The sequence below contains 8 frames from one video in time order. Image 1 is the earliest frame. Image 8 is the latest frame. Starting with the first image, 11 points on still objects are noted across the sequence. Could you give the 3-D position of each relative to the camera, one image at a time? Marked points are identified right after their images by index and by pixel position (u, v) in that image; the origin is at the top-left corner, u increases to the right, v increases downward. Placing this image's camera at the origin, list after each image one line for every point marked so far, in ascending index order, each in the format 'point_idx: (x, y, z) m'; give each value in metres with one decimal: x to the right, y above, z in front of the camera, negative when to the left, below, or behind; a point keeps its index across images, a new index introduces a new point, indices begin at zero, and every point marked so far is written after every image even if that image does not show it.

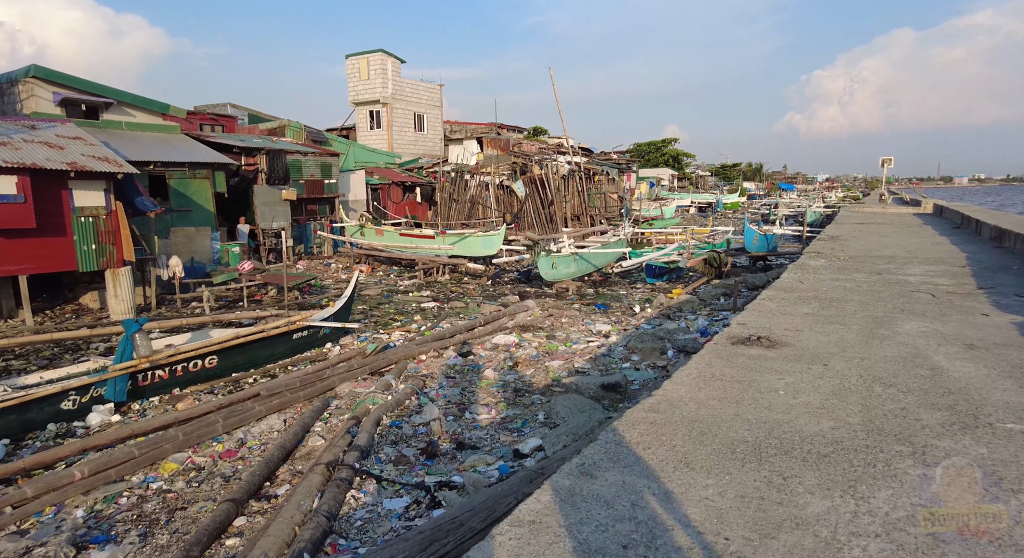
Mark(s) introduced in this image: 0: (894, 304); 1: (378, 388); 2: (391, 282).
0: (+3.3, -0.2, +5.0) m
1: (-1.3, -1.1, +5.7) m
2: (-3.1, -0.1, +14.4) m
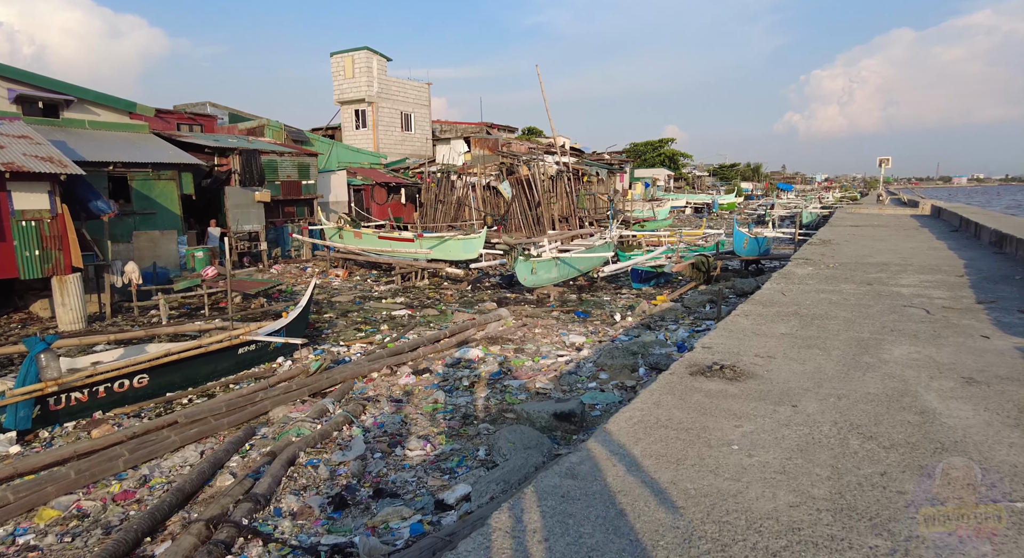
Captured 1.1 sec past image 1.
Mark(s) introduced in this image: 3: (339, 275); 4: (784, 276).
0: (+2.9, -0.3, +4.5) m
1: (-1.8, -1.2, +5.1) m
2: (-3.6, -0.2, +13.9) m
3: (-4.6, +0.1, +15.1) m
4: (+3.2, 0.0, +6.8) m
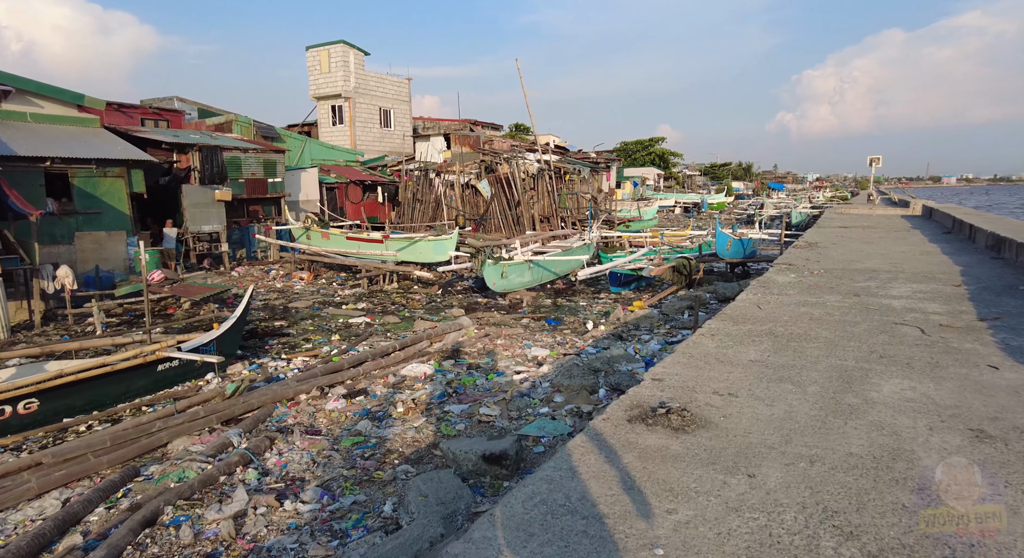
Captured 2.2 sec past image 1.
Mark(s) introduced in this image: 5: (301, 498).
0: (+2.4, -0.4, +3.8) m
1: (-2.3, -1.3, +4.4) m
2: (-4.2, -0.3, +13.1) m
3: (-5.3, 0.0, +14.3) m
4: (+2.7, -0.1, +6.1) m
5: (-1.3, -1.4, +3.6) m
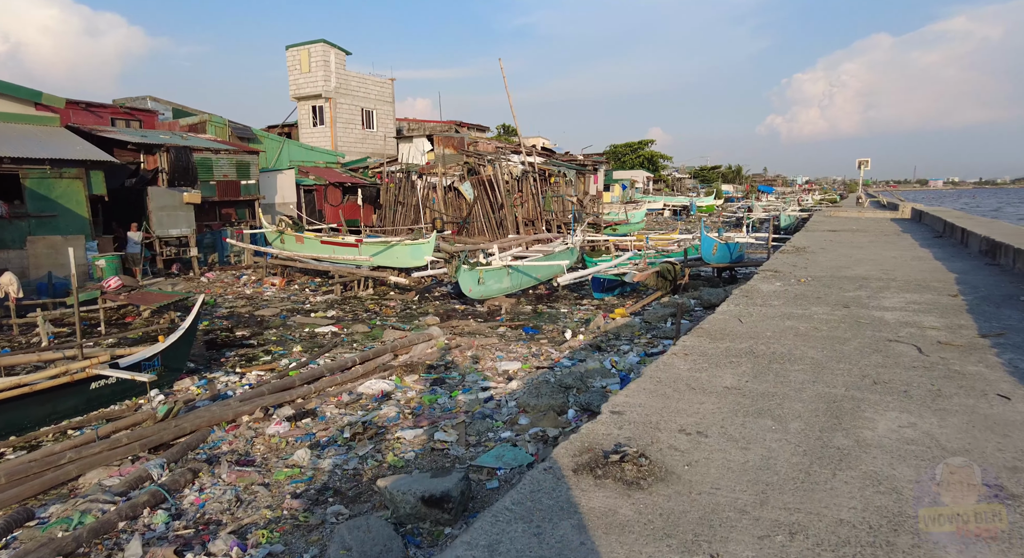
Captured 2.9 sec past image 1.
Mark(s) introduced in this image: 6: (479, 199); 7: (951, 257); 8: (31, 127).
0: (+2.0, -0.5, +3.3) m
1: (-2.7, -1.4, +3.8) m
2: (-4.7, -0.4, +12.6) m
3: (-5.7, -0.1, +13.8) m
4: (+2.3, -0.2, +5.7) m
5: (-1.6, -1.5, +3.1) m
6: (-1.1, +2.6, +18.5) m
7: (+6.0, +0.3, +7.8) m
8: (-10.3, +3.3, +12.2) m
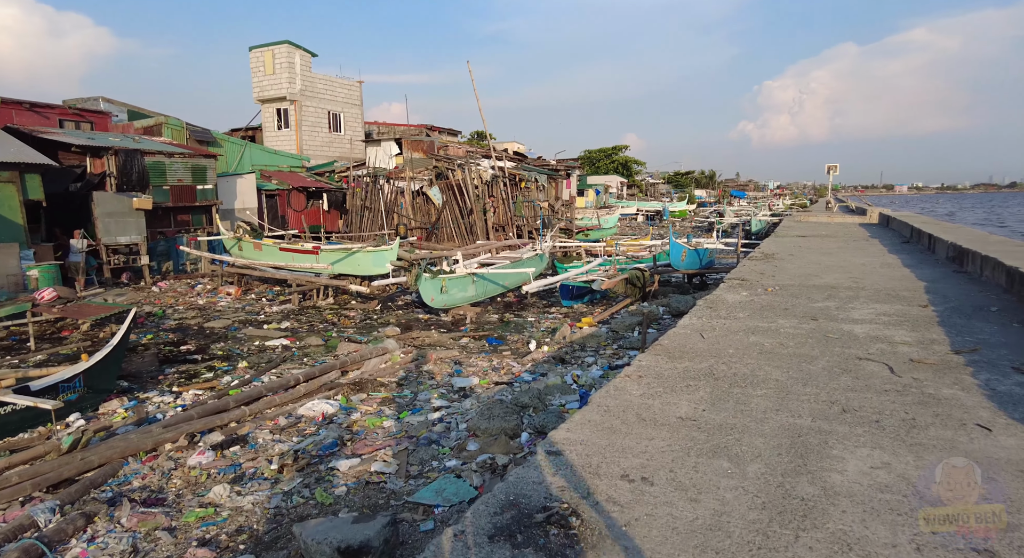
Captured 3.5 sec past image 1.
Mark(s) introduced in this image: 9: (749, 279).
0: (+1.7, -0.6, +3.0) m
1: (-3.0, -1.5, +3.3) m
2: (-5.4, -0.6, +12.0) m
3: (-6.5, -0.3, +13.2) m
4: (+1.9, -0.3, +5.4) m
5: (-2.0, -1.6, +2.6) m
6: (-2.1, +2.4, +18.1) m
7: (+5.5, +0.2, +7.7) m
8: (-11.0, +3.0, +11.4) m
9: (+2.8, 0.0, +6.8) m
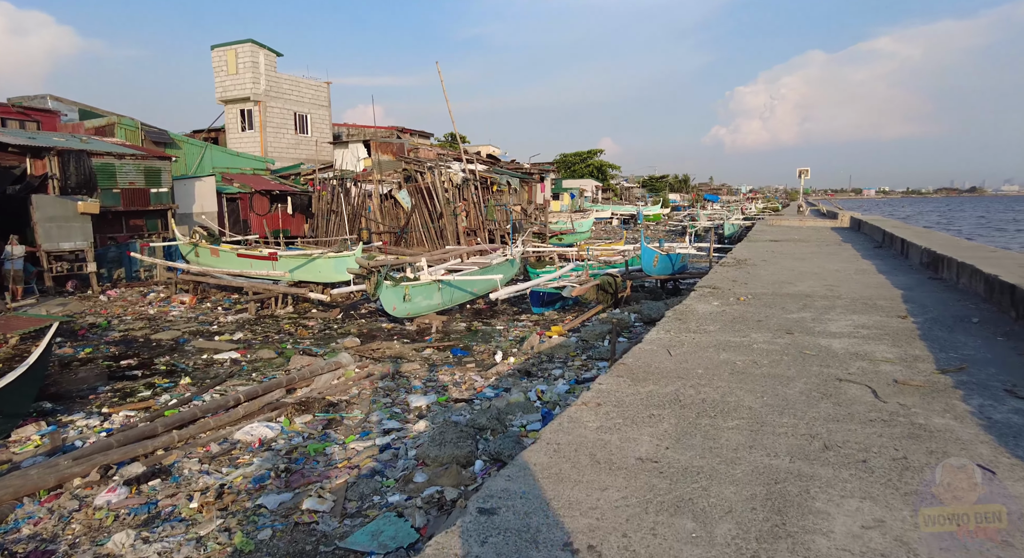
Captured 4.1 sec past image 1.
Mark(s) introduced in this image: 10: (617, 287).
0: (+1.4, -0.7, +2.7) m
1: (-3.3, -1.6, +2.8) m
2: (-6.0, -0.8, +11.4) m
3: (-7.2, -0.5, +12.5) m
4: (+1.5, -0.3, +5.1) m
5: (-2.3, -1.7, +2.1) m
6: (-3.0, +2.2, +17.6) m
7: (+5.0, +0.1, +7.5) m
8: (-11.6, +2.8, +10.6) m
9: (+2.4, -0.1, +6.4) m
10: (+2.2, -0.2, +11.7) m
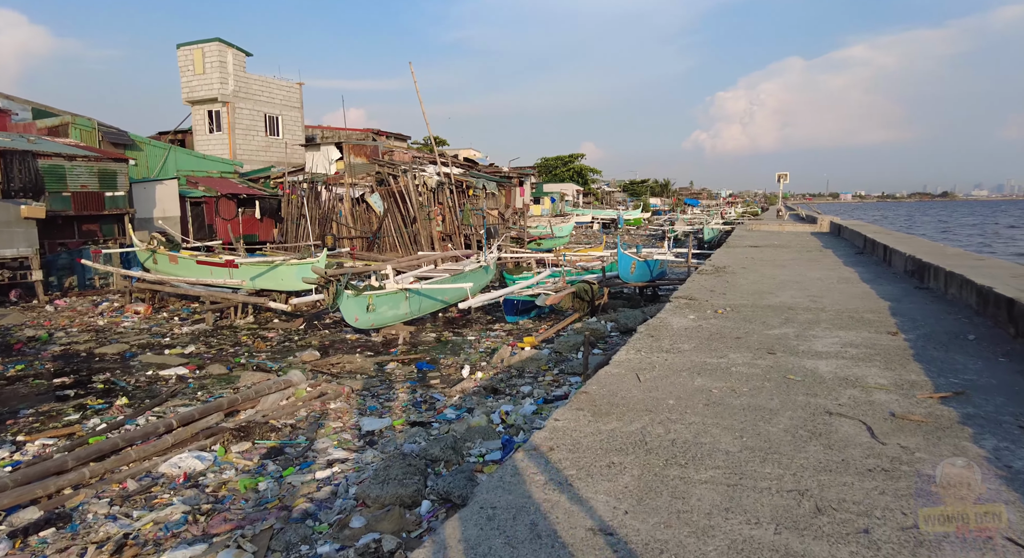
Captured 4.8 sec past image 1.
0: (+1.1, -0.8, +2.2) m
1: (-3.6, -1.7, +2.2) m
2: (-6.6, -1.0, +10.7) m
3: (-7.8, -0.7, +11.8) m
4: (+1.1, -0.4, +4.6) m
5: (-2.5, -1.7, +1.6) m
6: (-3.7, +2.0, +17.0) m
7: (+4.6, 0.0, +7.2) m
8: (-12.2, +2.7, +9.8) m
9: (+2.0, -0.2, +6.0) m
10: (+1.7, -0.3, +11.3) m
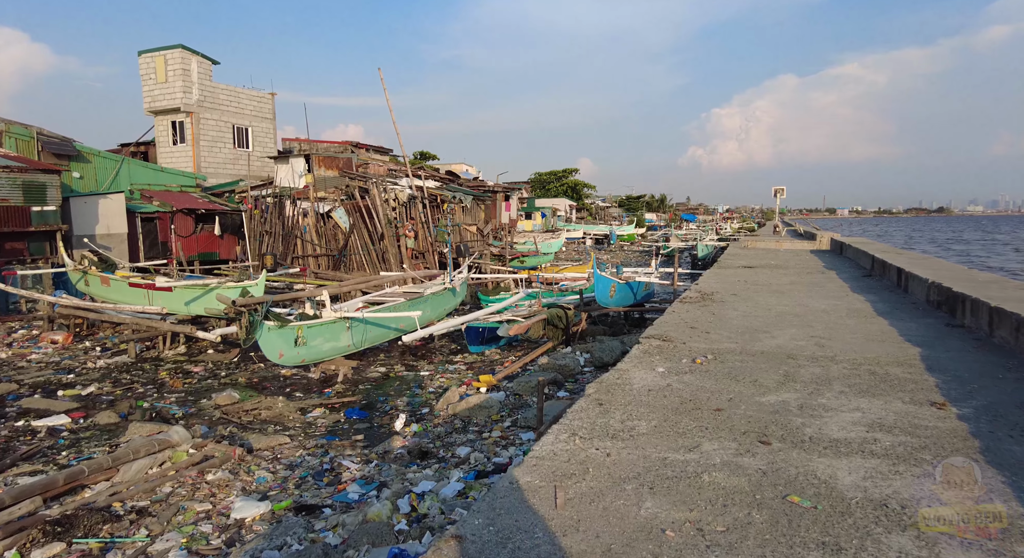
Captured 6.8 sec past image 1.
0: (+0.5, -1.0, +0.9) m
1: (-4.2, -1.9, +0.9) m
2: (-7.2, -1.4, +9.4) m
3: (-8.4, -1.2, +10.5) m
4: (+0.5, -0.7, +3.3) m
5: (-3.1, -1.9, +0.2) m
6: (-4.3, +1.4, +15.8) m
7: (+3.9, -0.3, +5.9) m
8: (-12.8, +2.2, +8.5) m
9: (+1.4, -0.5, +4.7) m
10: (+1.0, -0.8, +10.0) m
